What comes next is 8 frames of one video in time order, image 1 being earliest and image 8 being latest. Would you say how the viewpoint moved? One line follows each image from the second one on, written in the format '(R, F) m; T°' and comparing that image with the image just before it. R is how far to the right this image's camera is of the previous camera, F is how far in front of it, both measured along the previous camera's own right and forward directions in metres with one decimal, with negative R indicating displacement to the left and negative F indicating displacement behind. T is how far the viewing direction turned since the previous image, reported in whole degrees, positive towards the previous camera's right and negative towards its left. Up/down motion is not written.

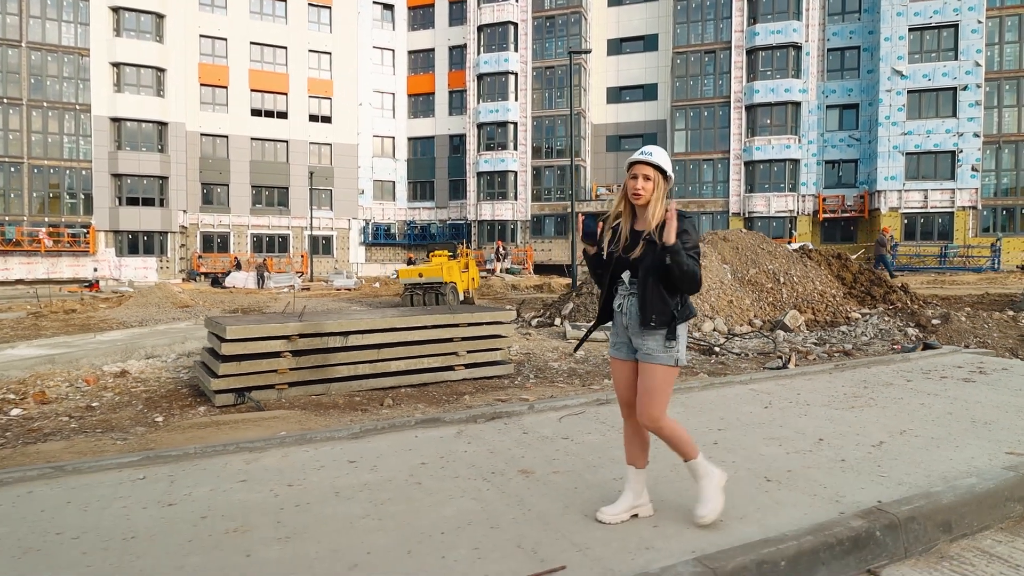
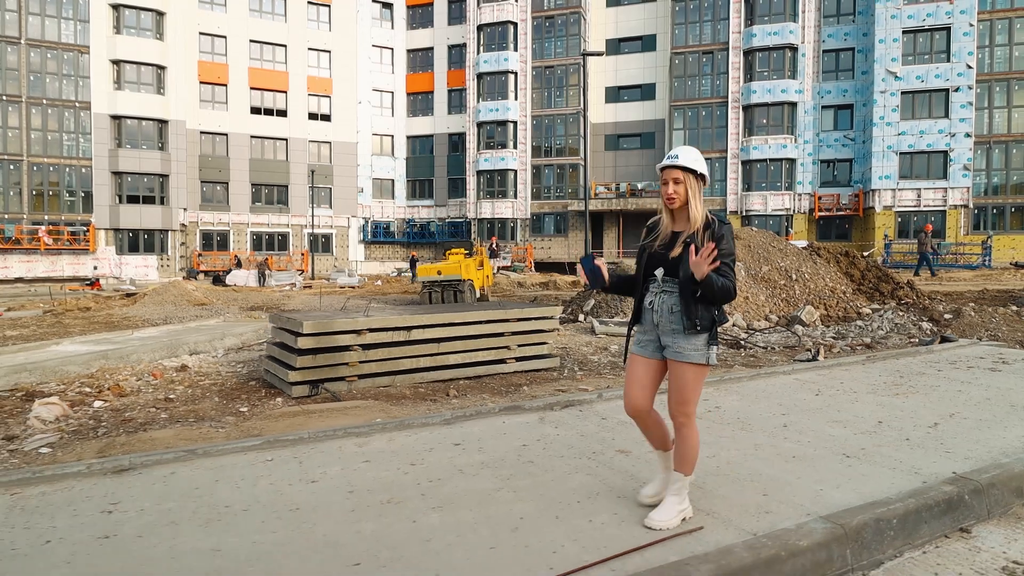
(-0.7, -0.4) m; +1°
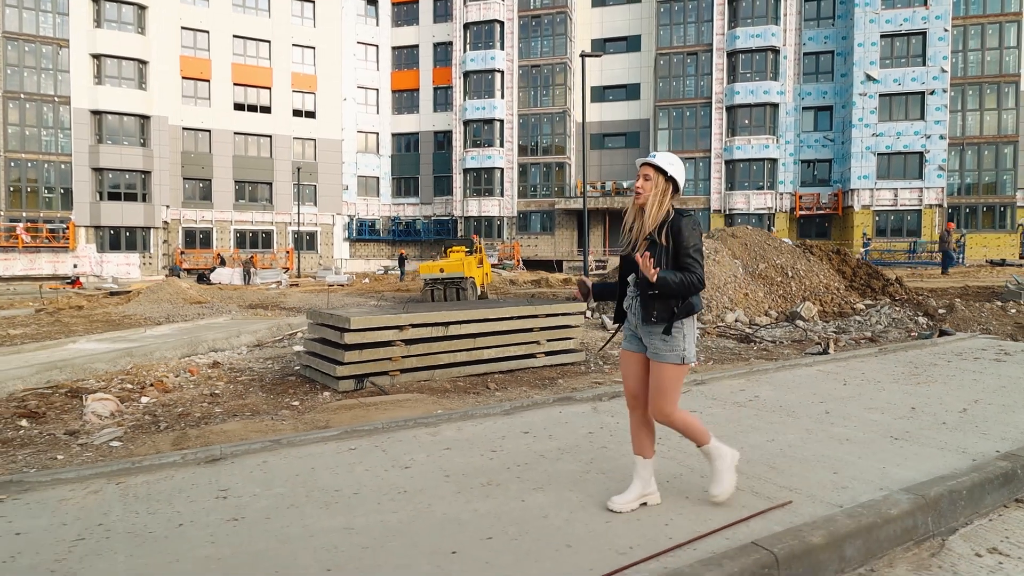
(-0.7, -0.2) m; +2°
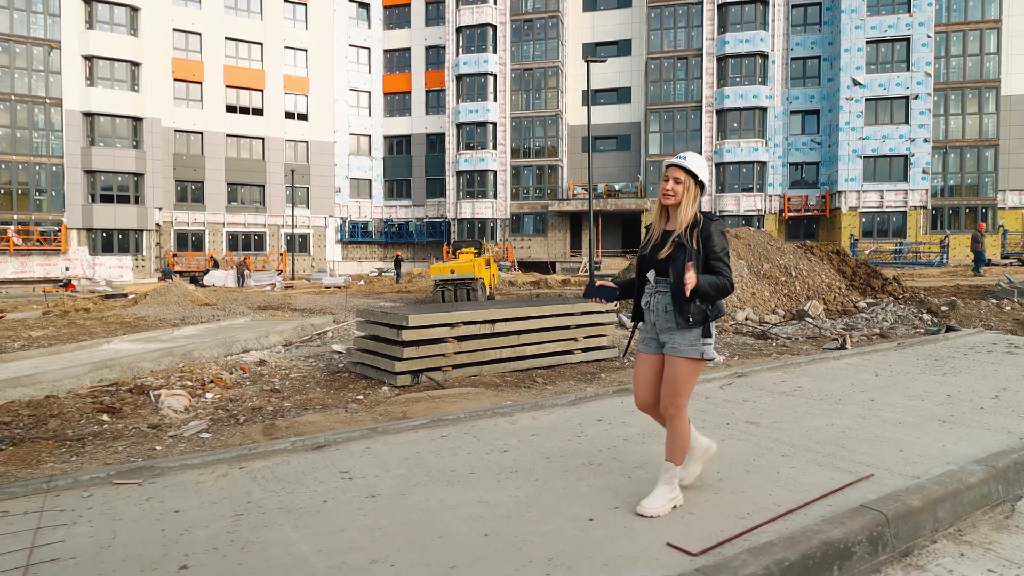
(-0.7, -0.3) m; +2°
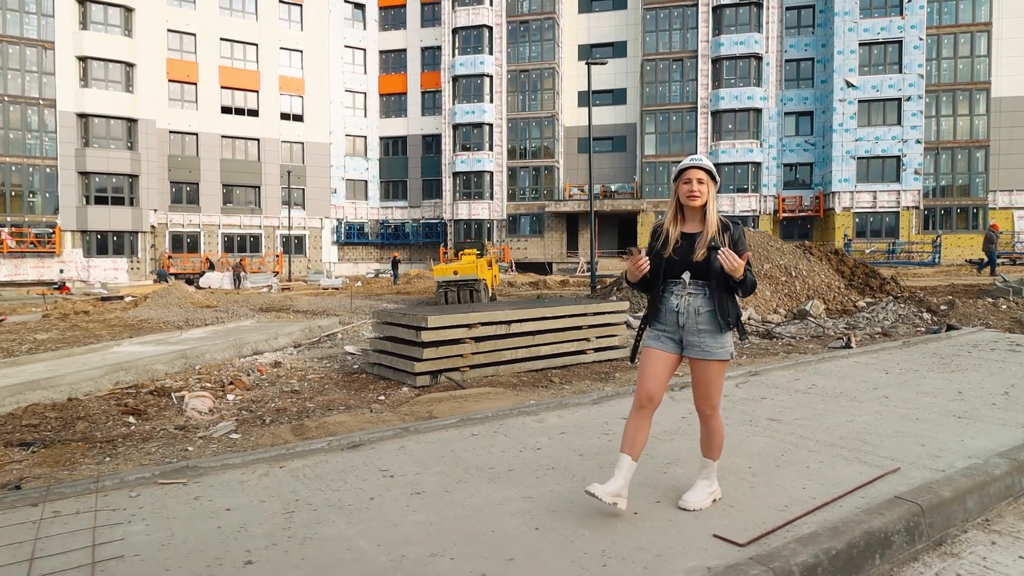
(-0.3, -0.1) m; +1°
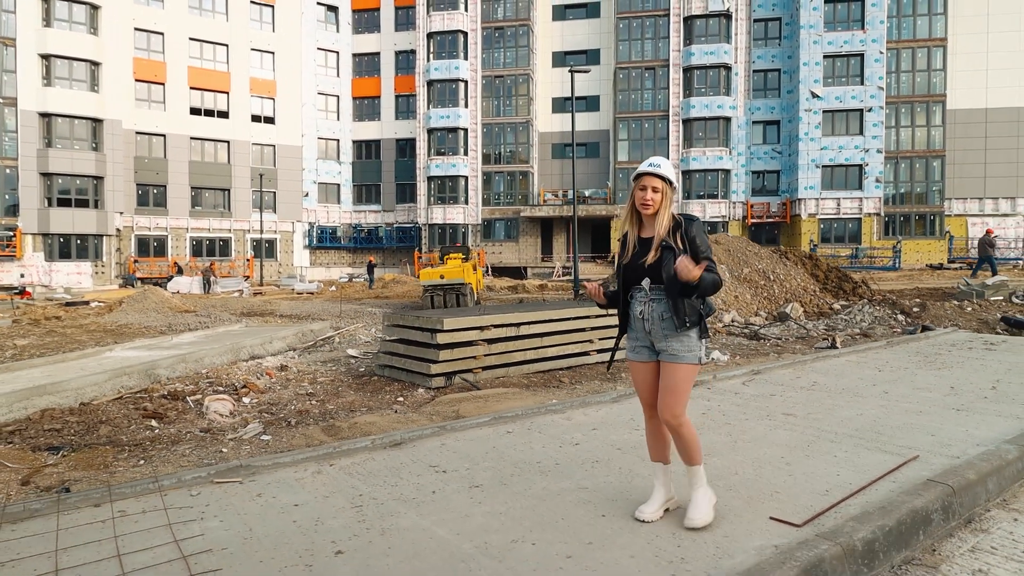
(-0.5, -0.2) m; +3°
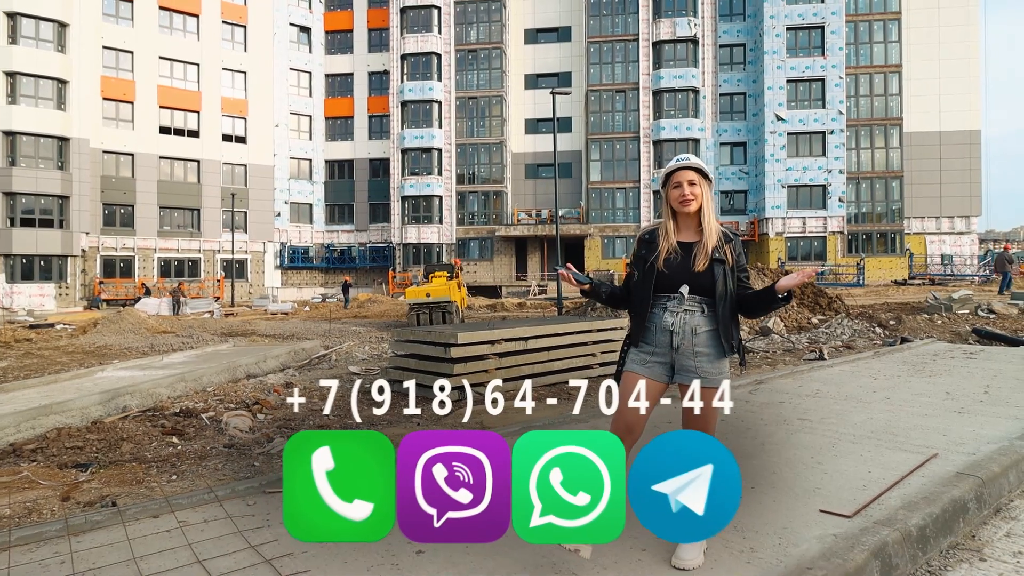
(-0.5, -0.1) m; +3°
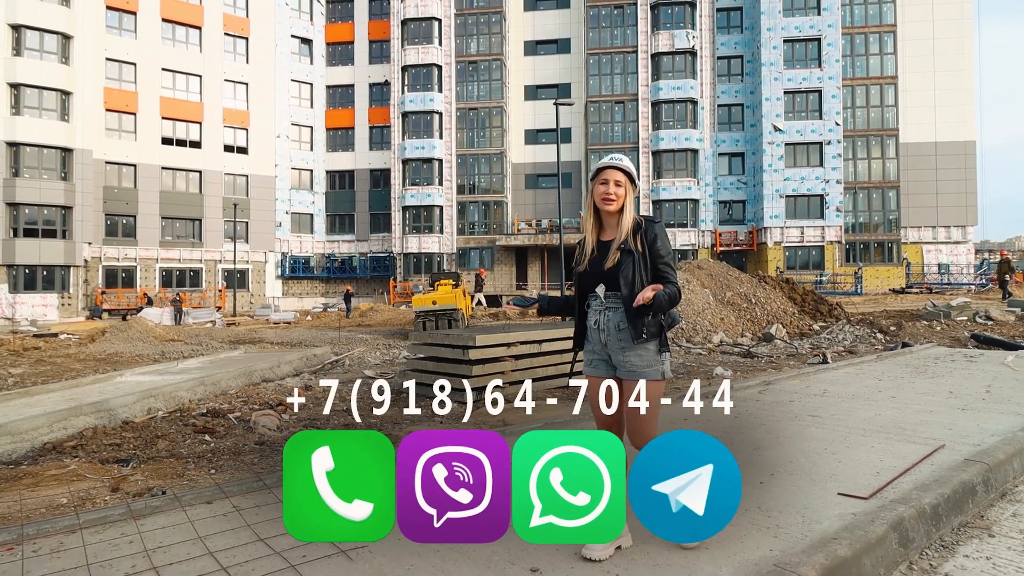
(-0.2, -0.2) m; 0°
